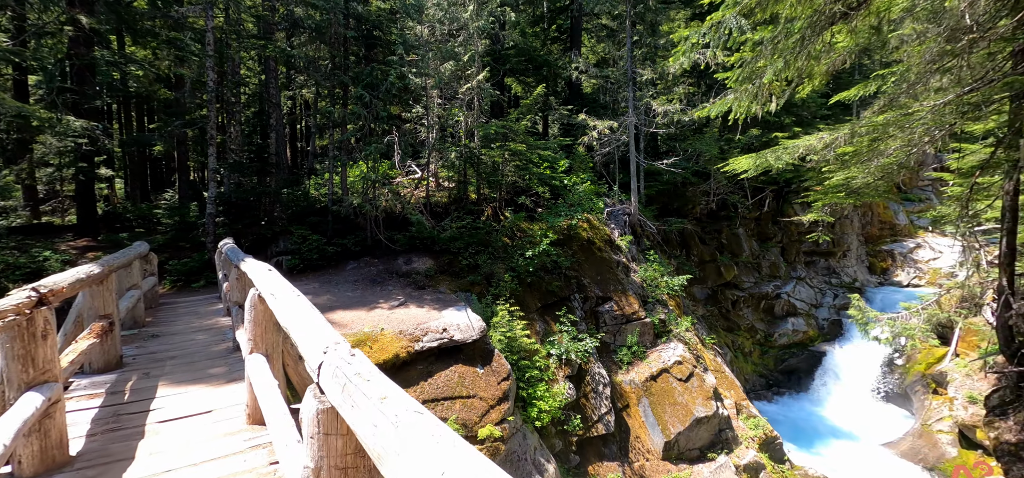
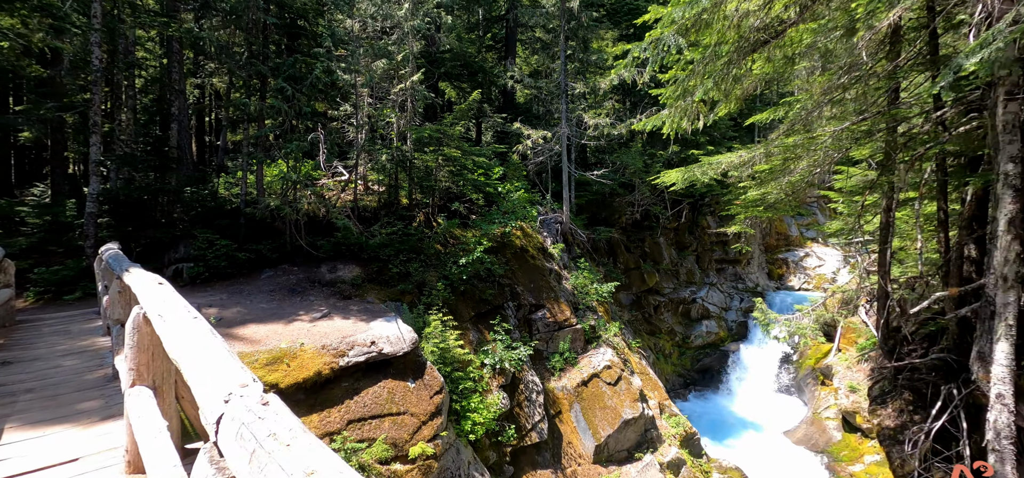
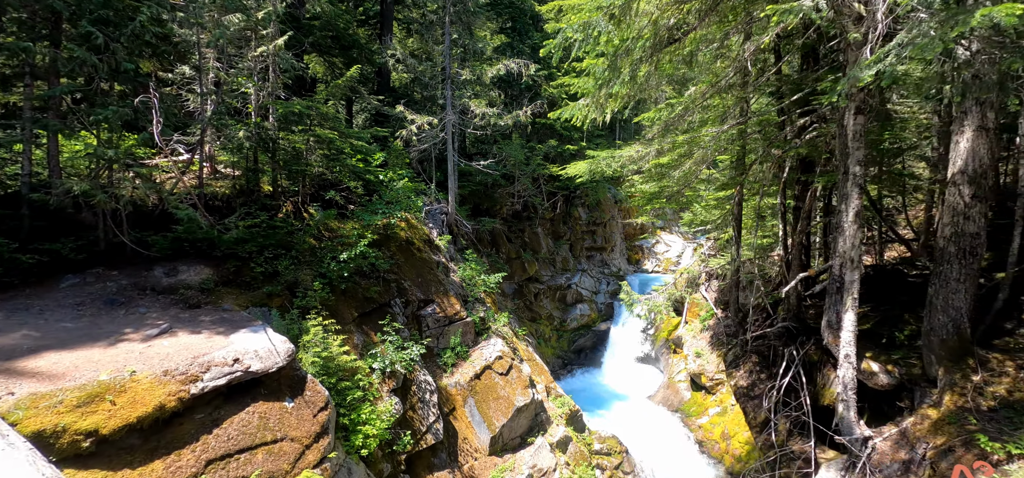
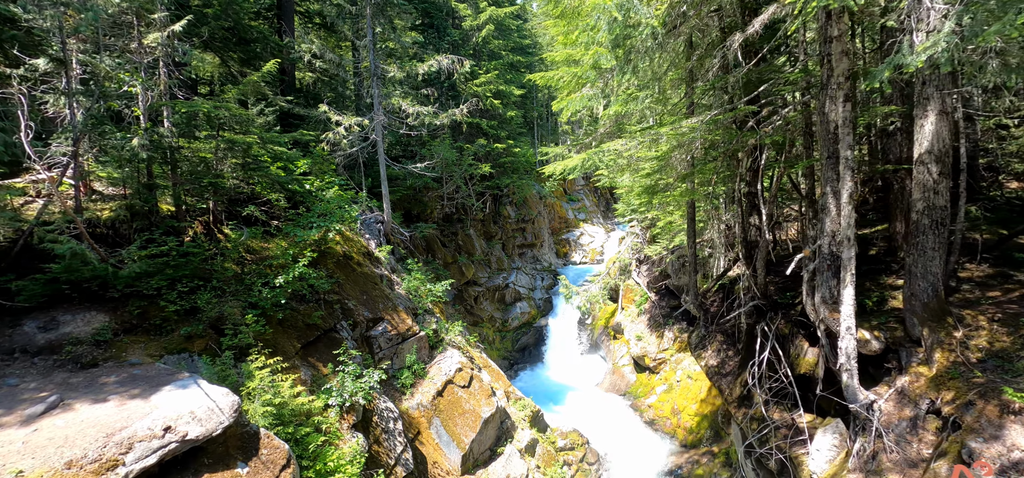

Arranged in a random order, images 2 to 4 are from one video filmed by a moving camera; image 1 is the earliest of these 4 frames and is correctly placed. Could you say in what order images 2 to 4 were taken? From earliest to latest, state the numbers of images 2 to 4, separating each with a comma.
2, 3, 4
